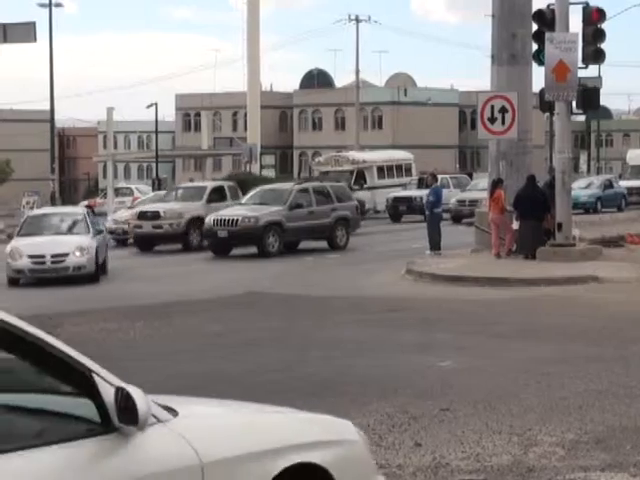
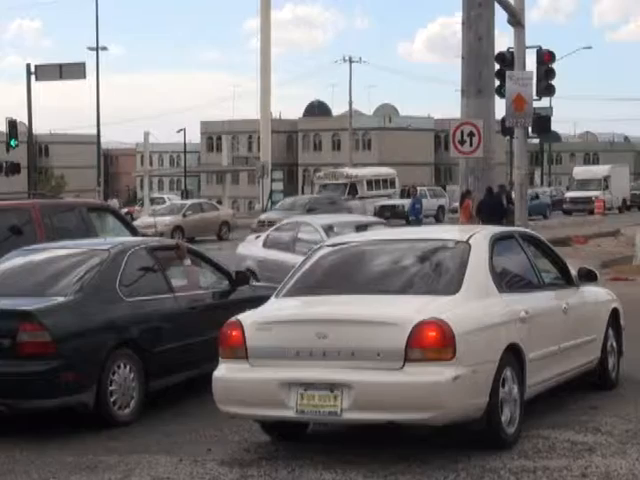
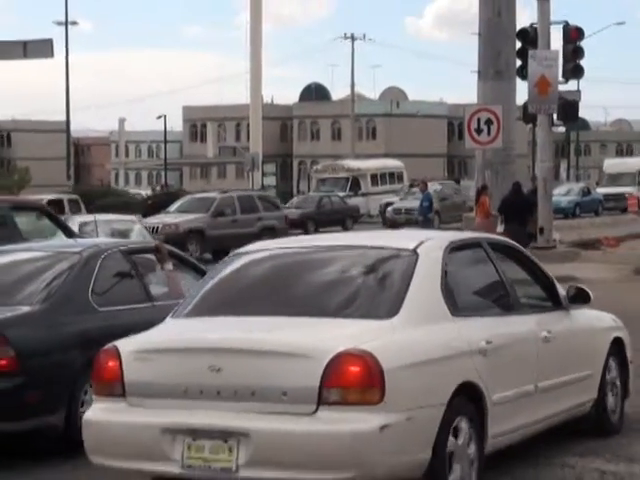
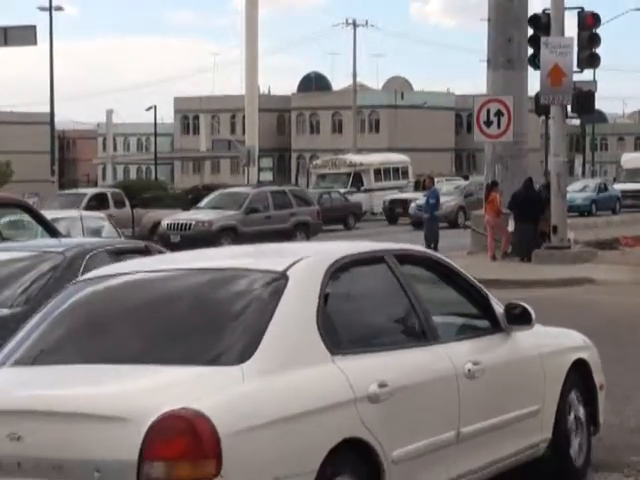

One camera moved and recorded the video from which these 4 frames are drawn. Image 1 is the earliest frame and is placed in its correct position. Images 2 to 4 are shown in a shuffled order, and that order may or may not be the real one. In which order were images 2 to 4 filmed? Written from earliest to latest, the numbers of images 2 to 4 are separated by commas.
4, 3, 2
